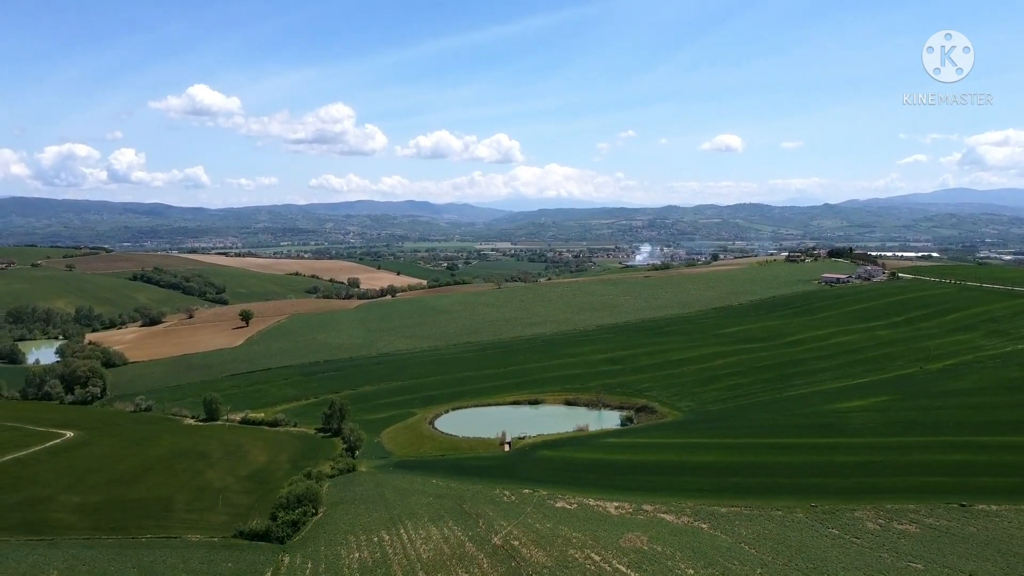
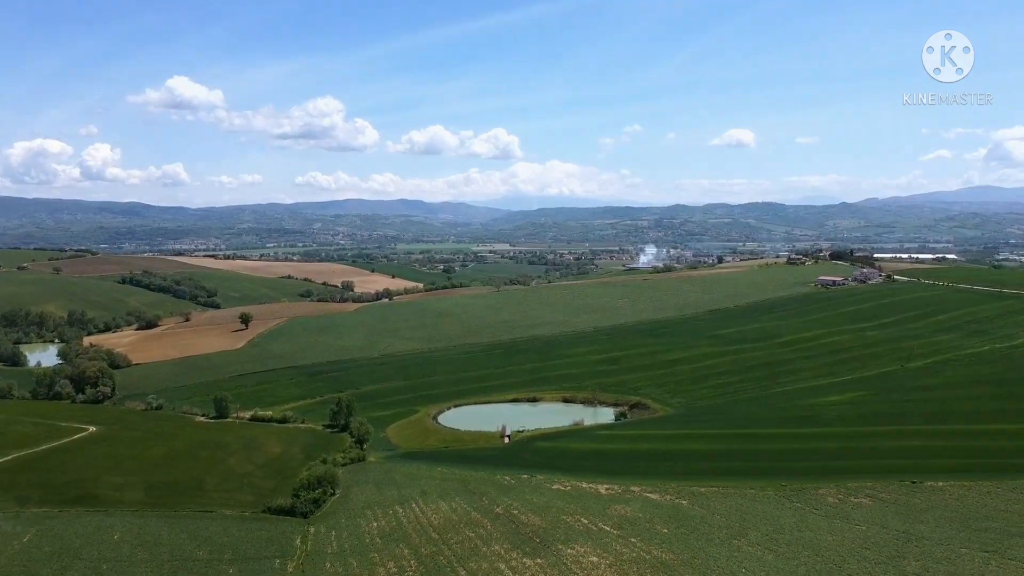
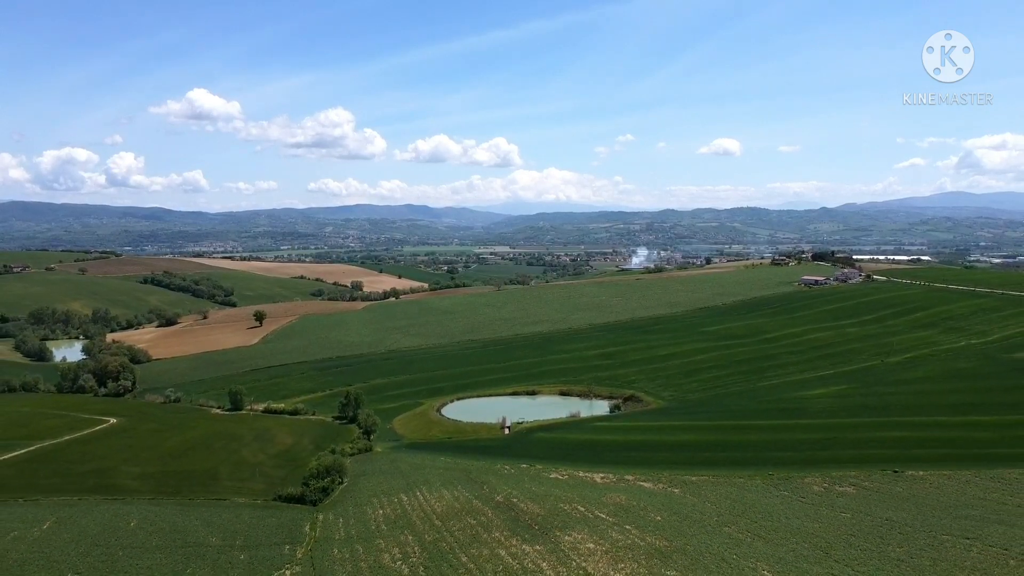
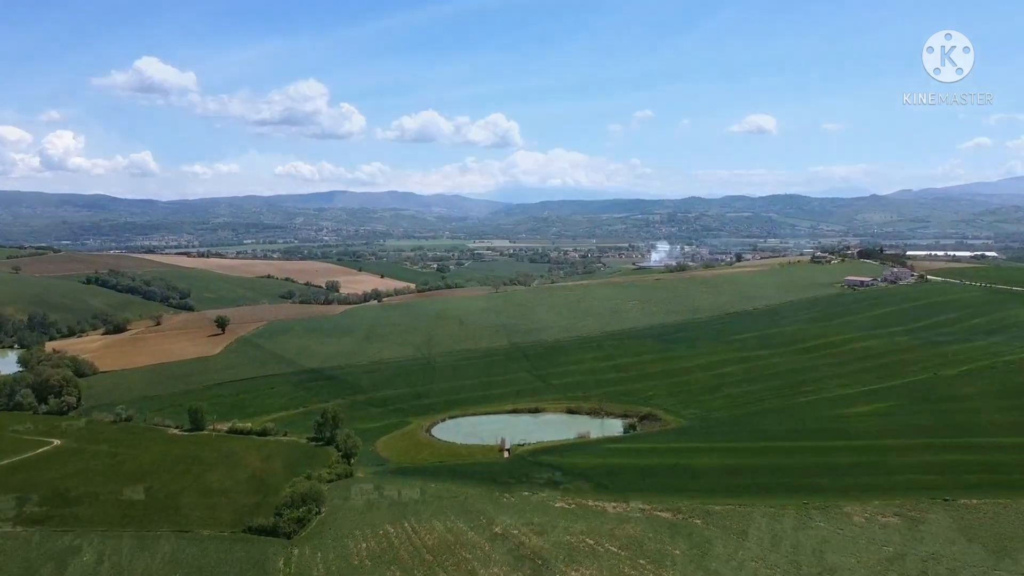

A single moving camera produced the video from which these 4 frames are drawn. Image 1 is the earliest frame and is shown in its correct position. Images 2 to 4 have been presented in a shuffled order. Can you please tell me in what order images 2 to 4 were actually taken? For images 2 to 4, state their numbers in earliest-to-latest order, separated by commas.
3, 2, 4
